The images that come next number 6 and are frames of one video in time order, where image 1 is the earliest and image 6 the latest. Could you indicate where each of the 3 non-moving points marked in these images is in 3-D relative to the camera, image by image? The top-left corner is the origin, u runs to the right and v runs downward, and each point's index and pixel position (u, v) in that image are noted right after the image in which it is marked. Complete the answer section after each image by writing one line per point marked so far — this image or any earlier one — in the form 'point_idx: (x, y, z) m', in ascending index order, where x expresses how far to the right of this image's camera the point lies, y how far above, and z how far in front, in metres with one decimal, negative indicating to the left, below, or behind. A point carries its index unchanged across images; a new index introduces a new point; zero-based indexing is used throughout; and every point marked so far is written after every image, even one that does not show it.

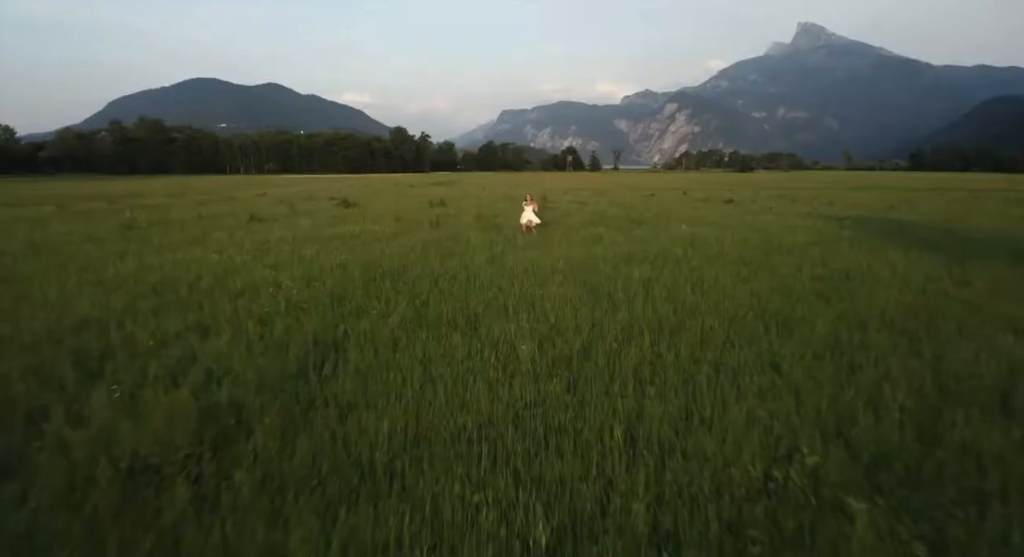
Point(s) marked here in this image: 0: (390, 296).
0: (-1.5, -0.2, +6.7) m
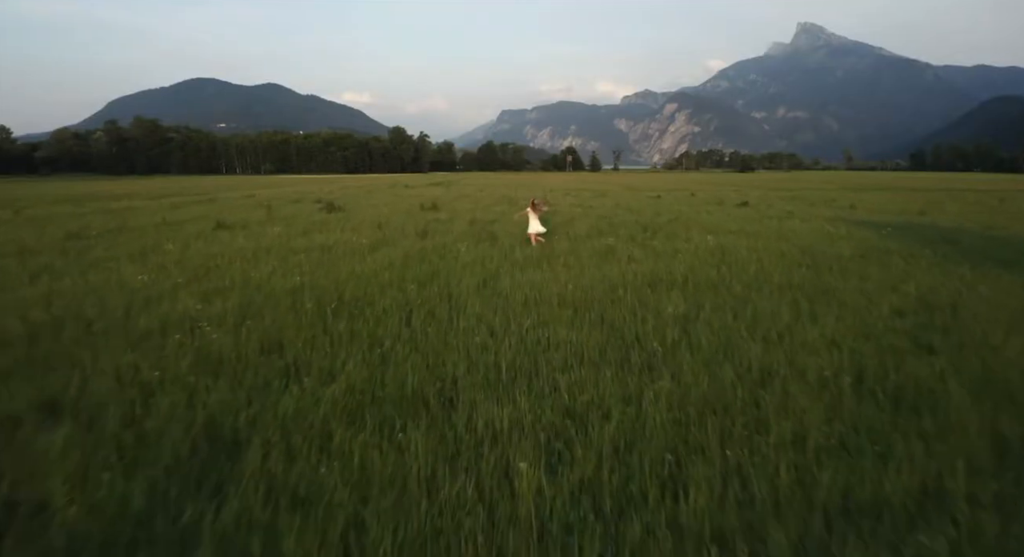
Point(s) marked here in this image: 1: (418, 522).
0: (-1.6, -0.6, +4.9) m
1: (-0.4, -1.1, +2.4) m
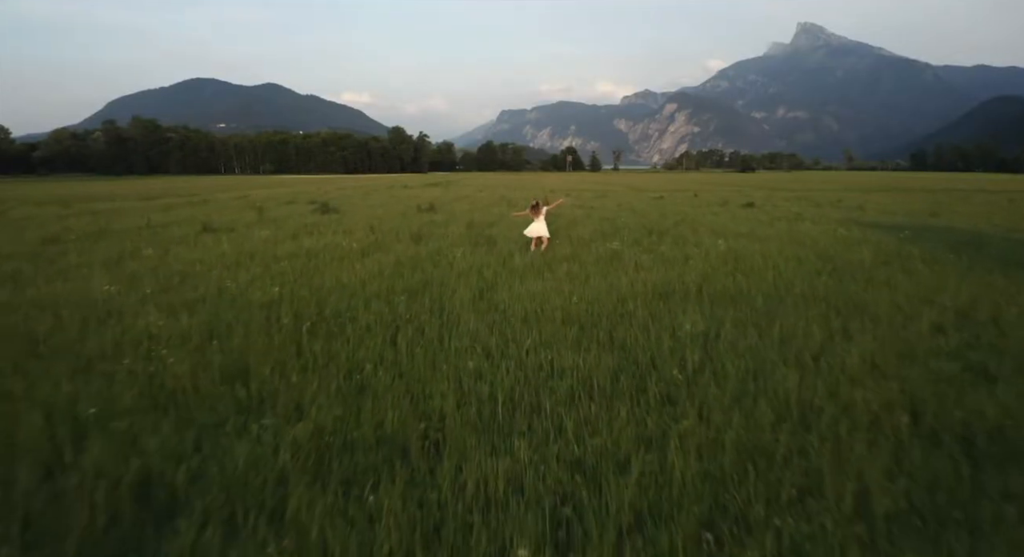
0: (-1.6, -0.7, +4.3) m
1: (-0.4, -1.2, +1.8) m
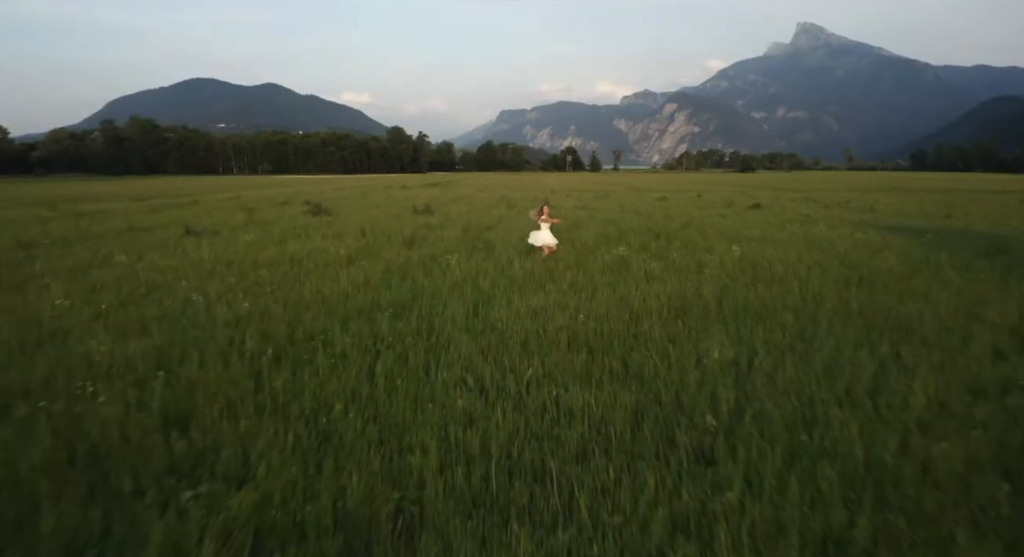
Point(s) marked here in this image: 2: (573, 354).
0: (-1.6, -0.9, +3.6) m
1: (-0.4, -1.4, +1.1) m
2: (+0.5, -0.6, +4.6) m
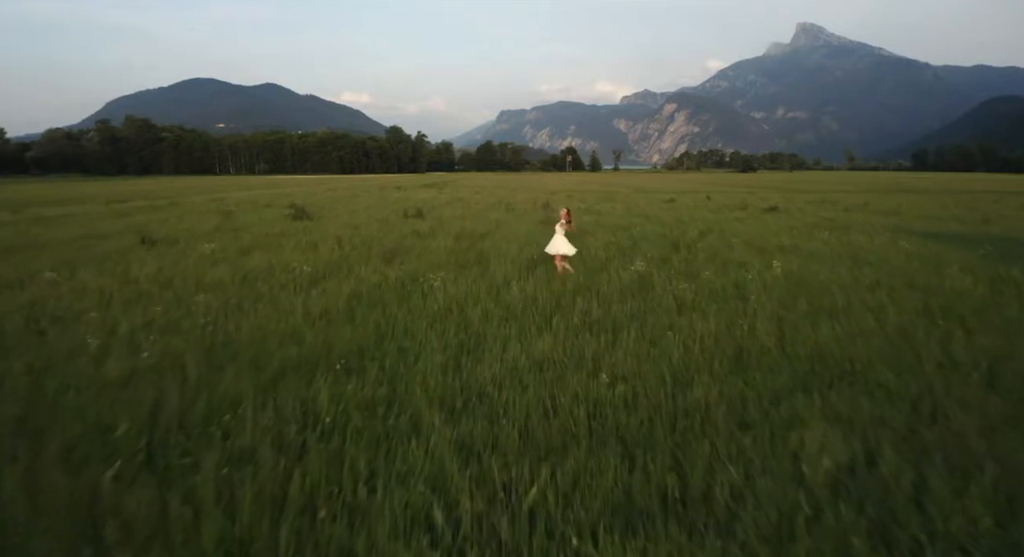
0: (-1.6, -1.2, +2.0) m
1: (-0.5, -1.7, -0.5) m
2: (+0.5, -0.9, +3.0) m
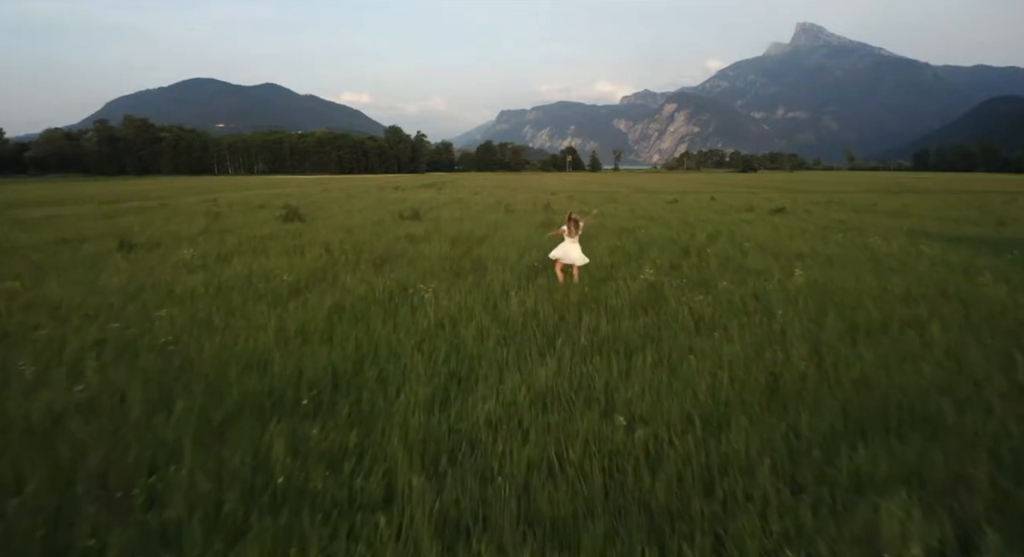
0: (-1.6, -1.4, +1.4) m
1: (-0.5, -1.8, -1.1) m
2: (+0.5, -1.1, +2.4) m
